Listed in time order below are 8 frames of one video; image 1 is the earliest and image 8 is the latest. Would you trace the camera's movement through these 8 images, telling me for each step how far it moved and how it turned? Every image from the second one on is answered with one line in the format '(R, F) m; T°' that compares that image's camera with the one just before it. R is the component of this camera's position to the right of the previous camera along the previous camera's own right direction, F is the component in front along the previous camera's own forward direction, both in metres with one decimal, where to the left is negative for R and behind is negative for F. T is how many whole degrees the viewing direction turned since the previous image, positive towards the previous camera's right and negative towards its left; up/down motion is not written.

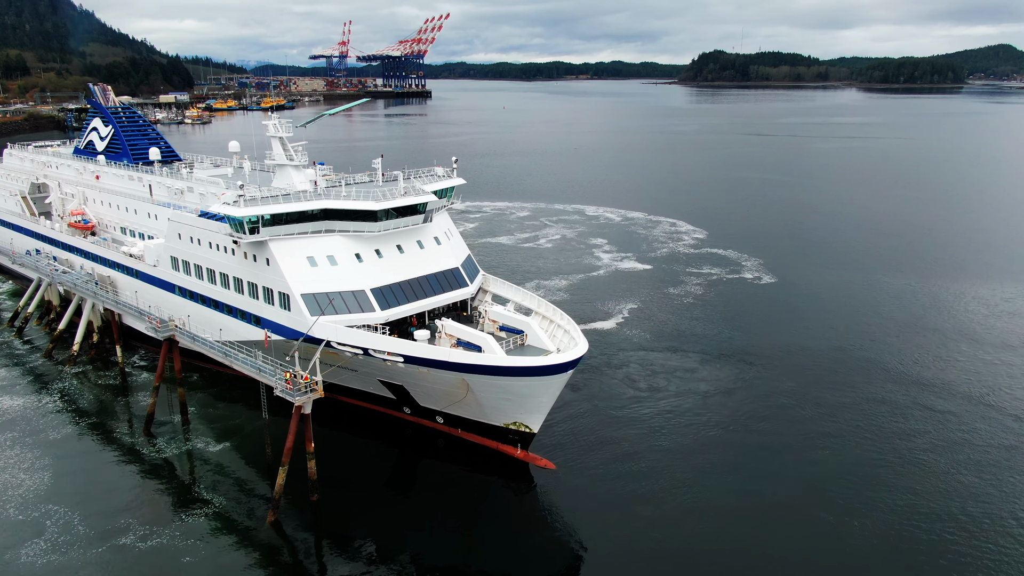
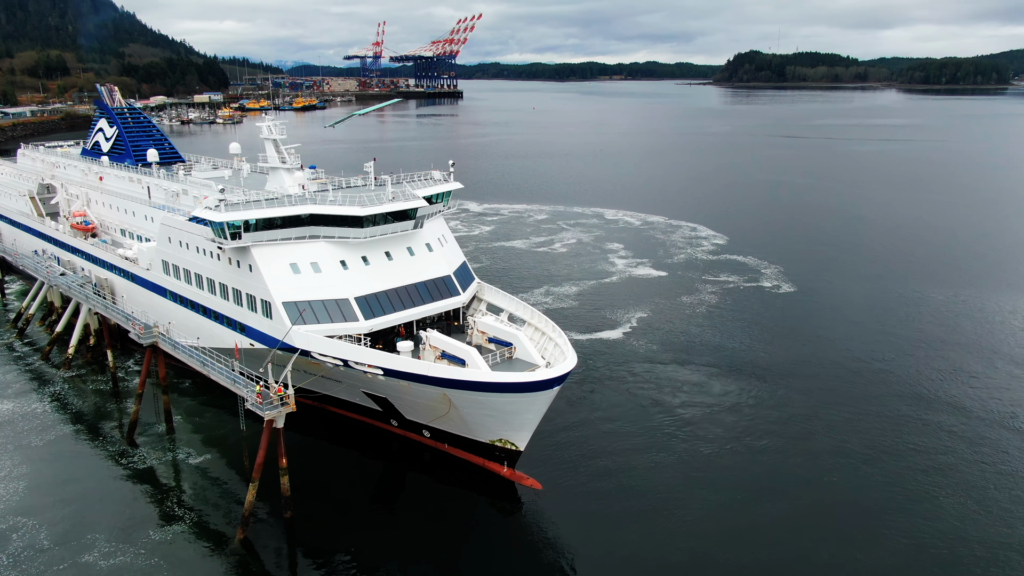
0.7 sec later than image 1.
(+1.0, +0.8) m; -2°
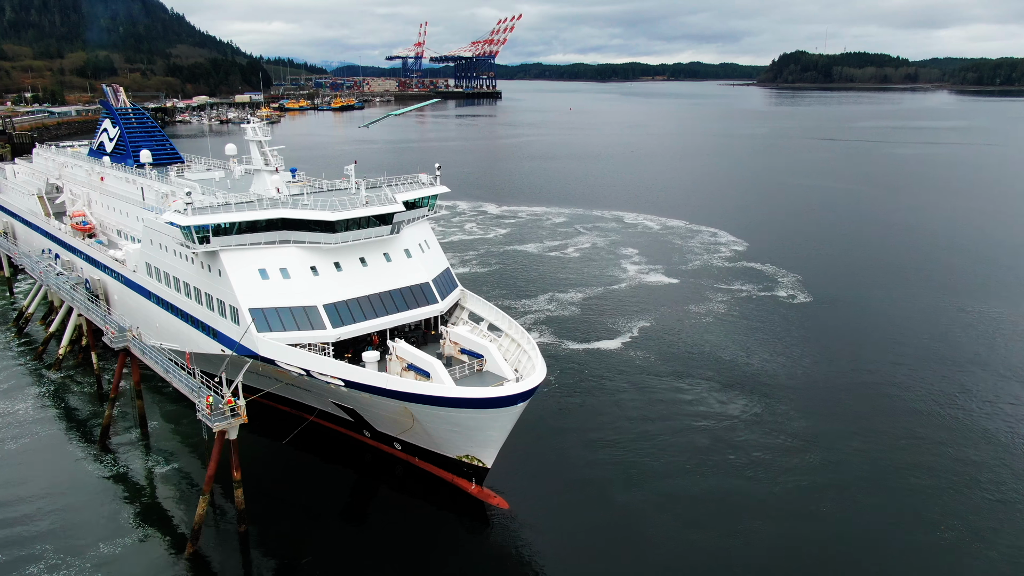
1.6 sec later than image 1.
(+1.5, +0.8) m; -3°
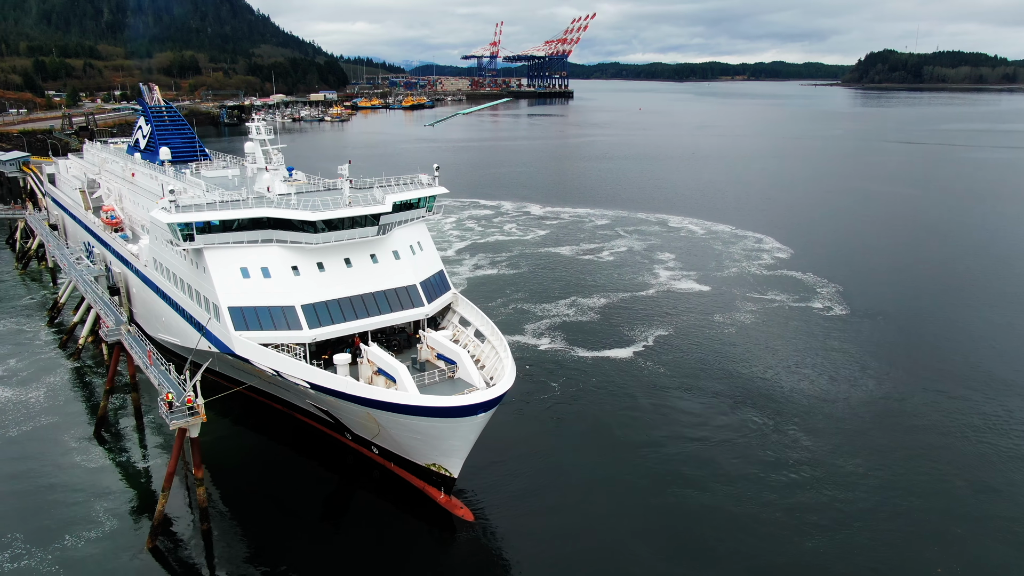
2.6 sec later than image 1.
(+2.0, +0.6) m; -5°
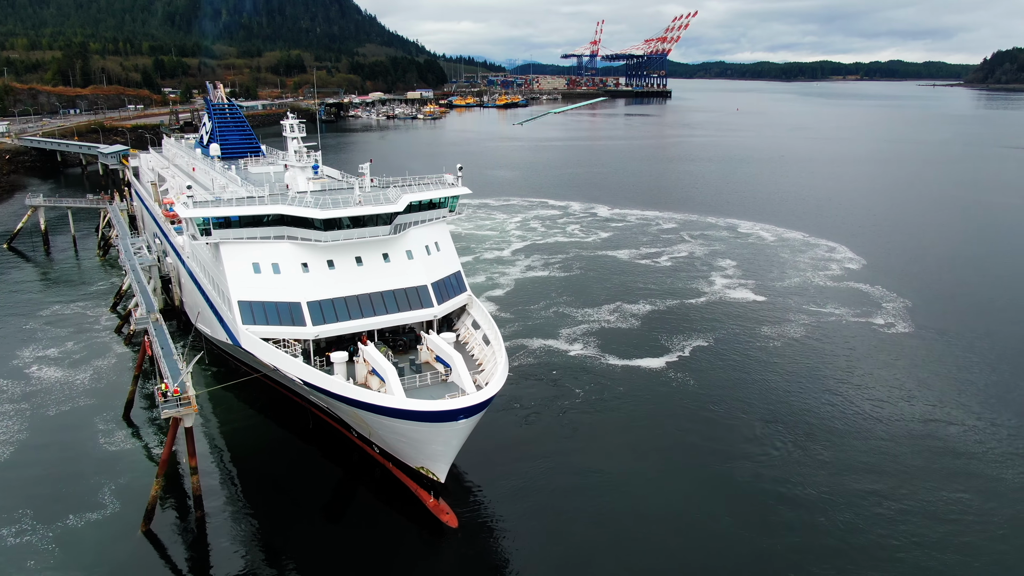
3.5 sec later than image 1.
(+2.0, +0.5) m; -7°
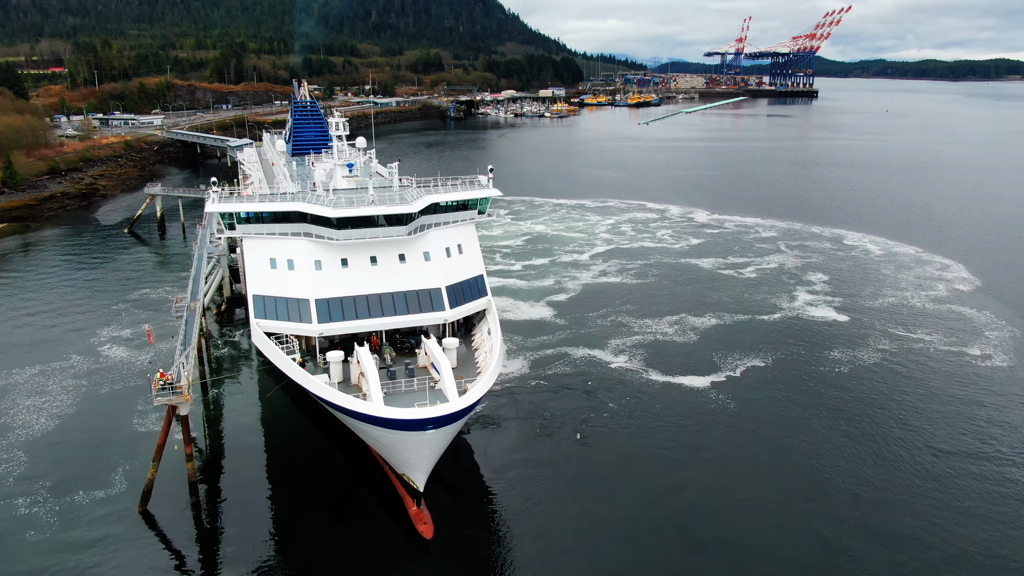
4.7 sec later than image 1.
(+2.8, +0.9) m; -10°
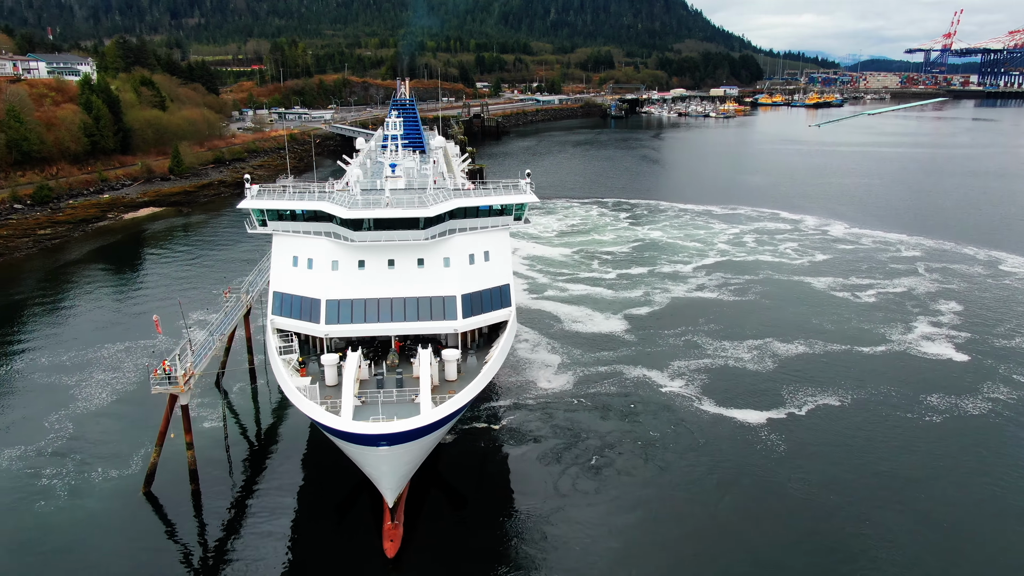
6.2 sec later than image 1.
(+3.4, +1.4) m; -12°
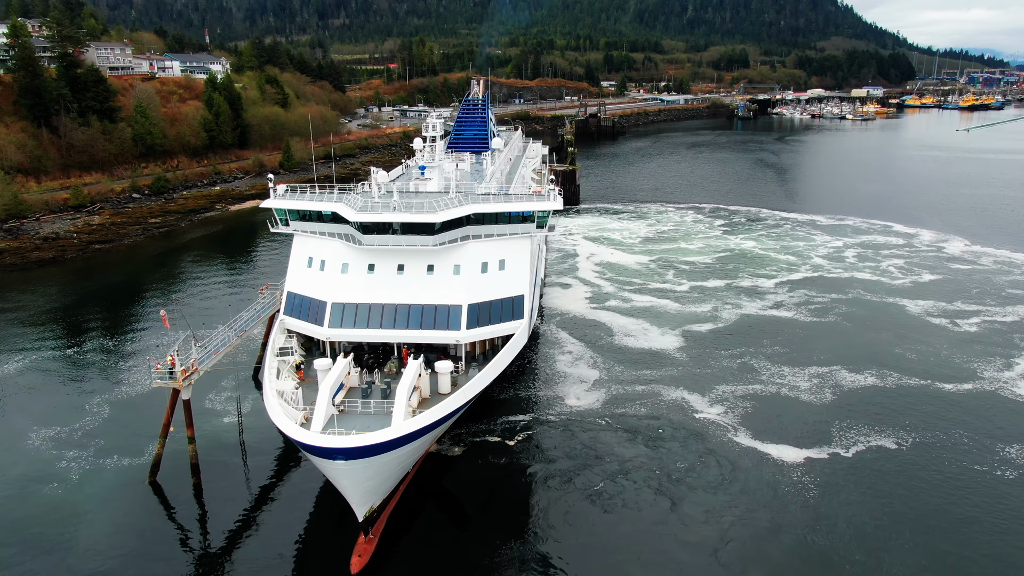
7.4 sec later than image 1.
(+2.6, +1.1) m; -9°
